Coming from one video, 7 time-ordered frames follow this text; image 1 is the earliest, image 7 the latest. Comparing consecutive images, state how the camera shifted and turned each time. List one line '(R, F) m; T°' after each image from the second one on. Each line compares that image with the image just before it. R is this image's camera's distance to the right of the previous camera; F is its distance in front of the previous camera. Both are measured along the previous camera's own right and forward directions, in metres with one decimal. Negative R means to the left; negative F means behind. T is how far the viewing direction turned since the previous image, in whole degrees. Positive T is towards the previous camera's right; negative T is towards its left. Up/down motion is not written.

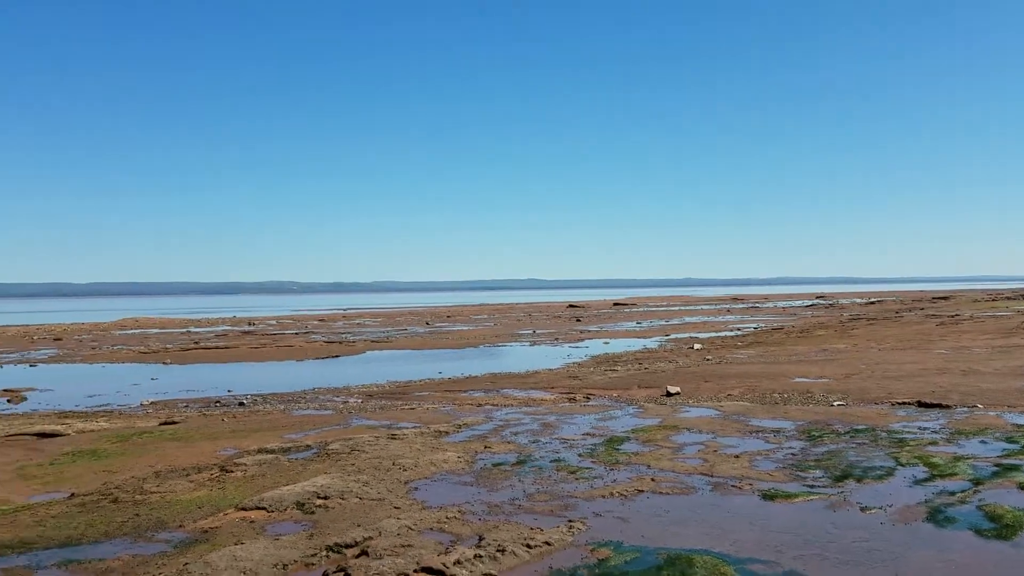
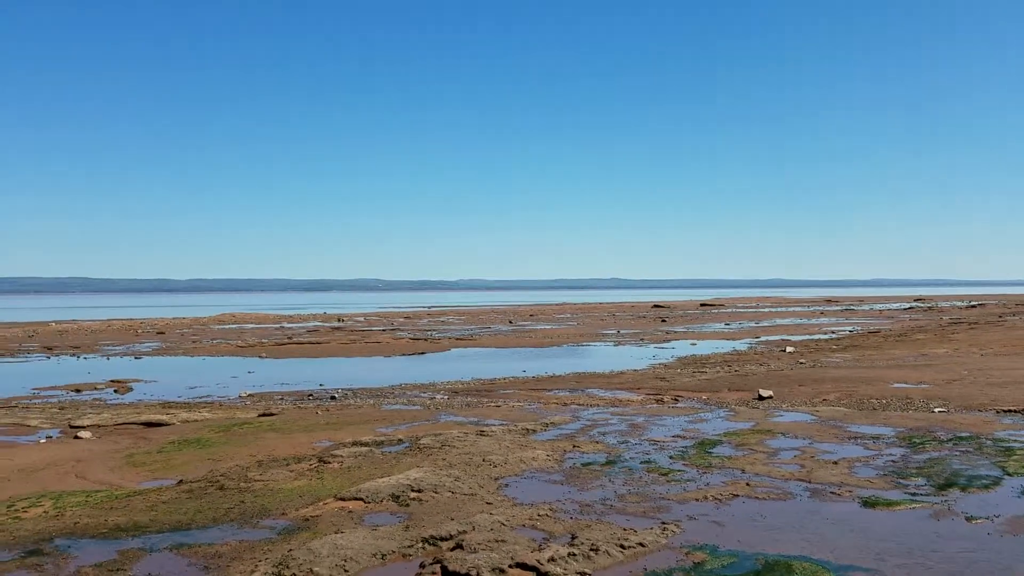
(-0.4, 0.0) m; -5°
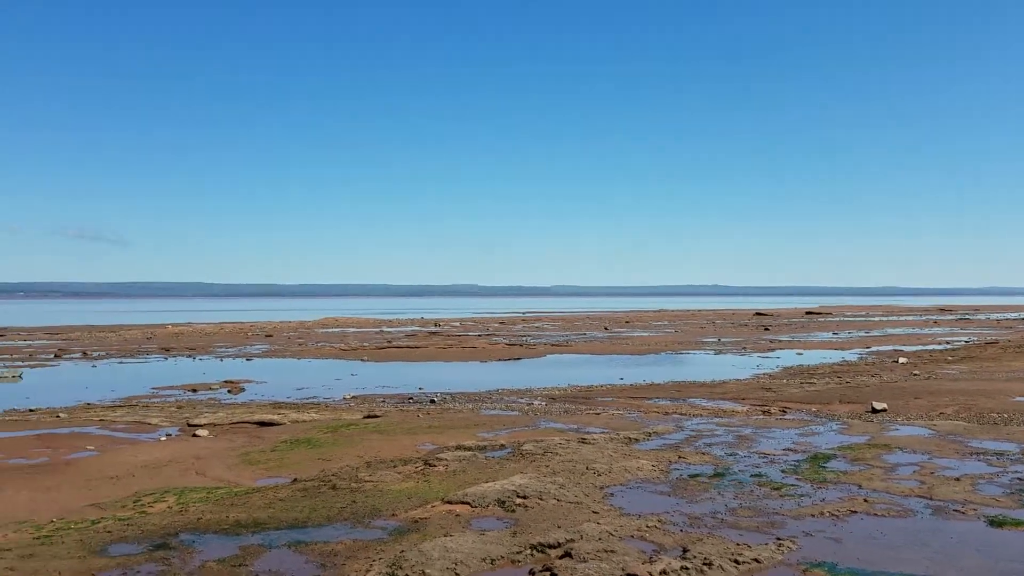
(-0.5, 0.0) m; -6°
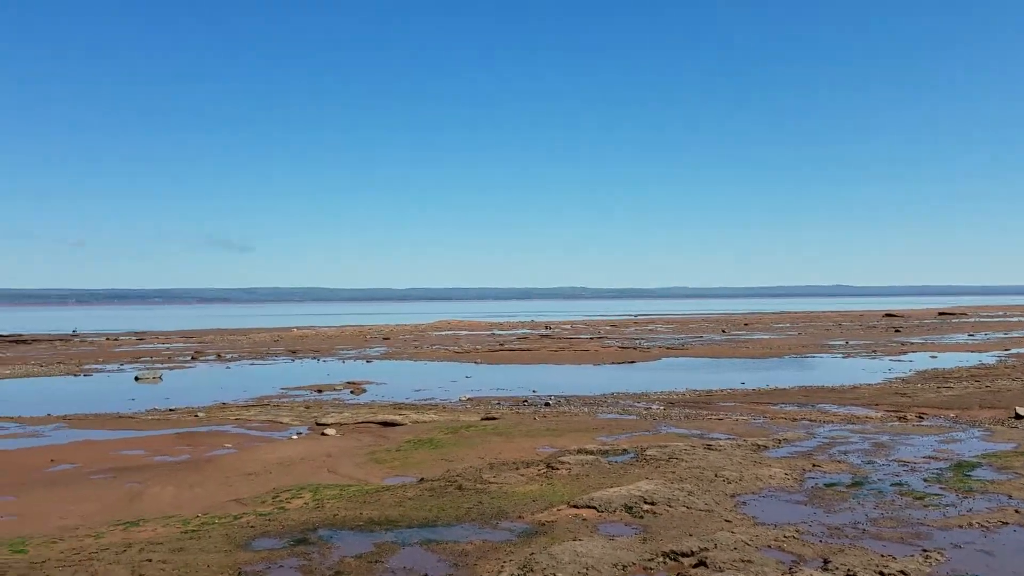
(-0.6, 0.0) m; -7°
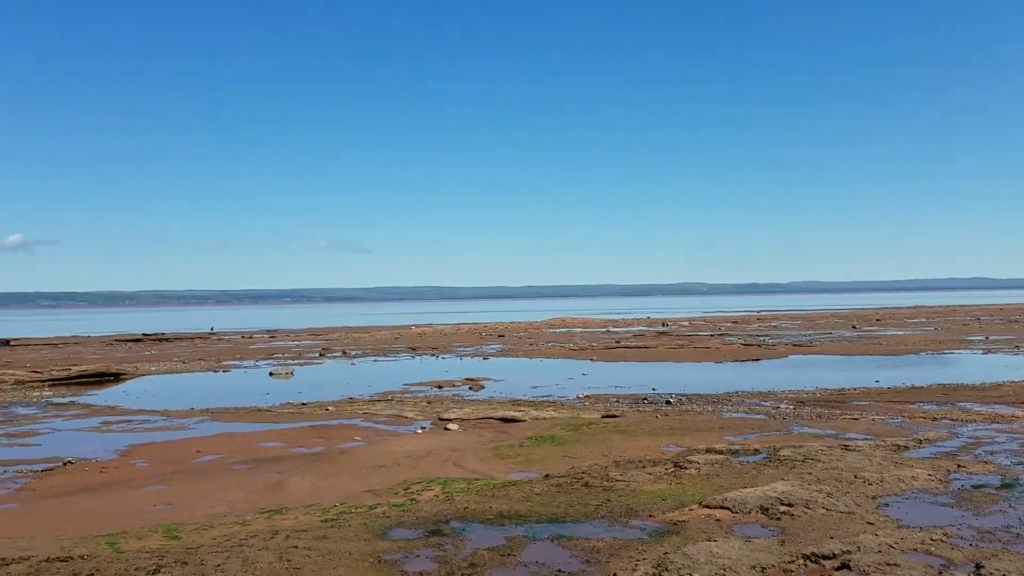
(-0.5, 0.0) m; -7°
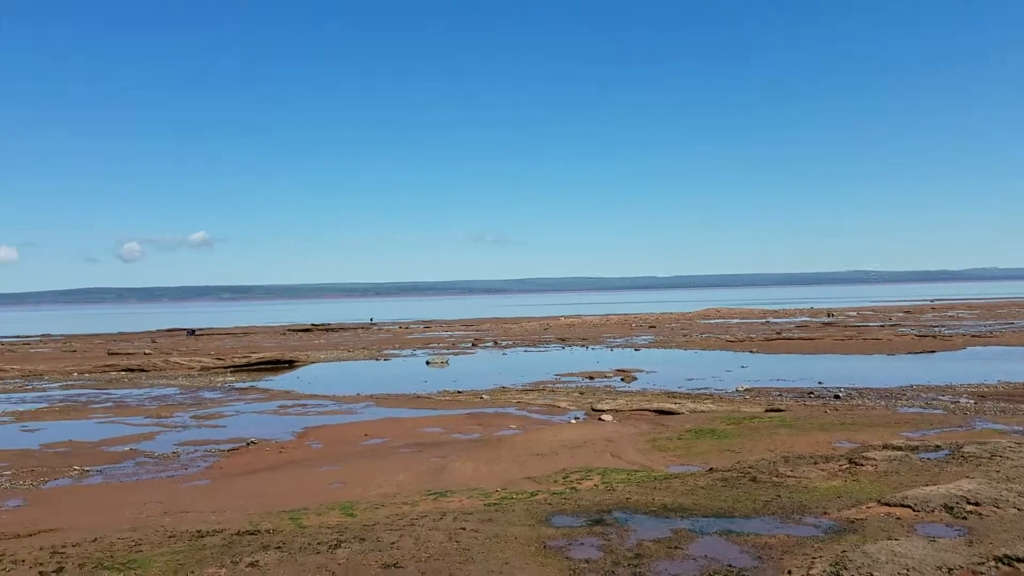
(-0.5, 0.0) m; -10°
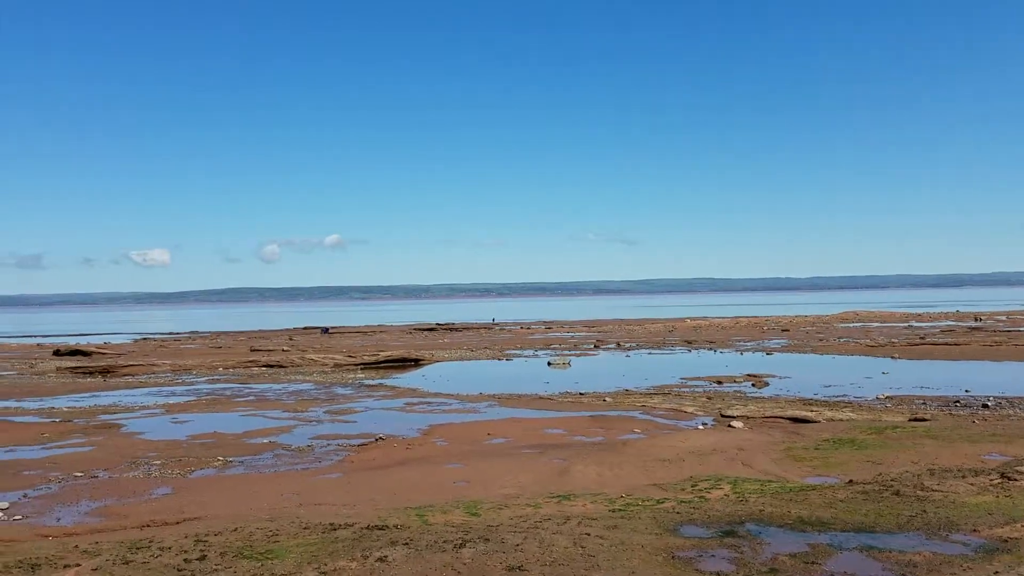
(-0.1, +0.2) m; -9°
